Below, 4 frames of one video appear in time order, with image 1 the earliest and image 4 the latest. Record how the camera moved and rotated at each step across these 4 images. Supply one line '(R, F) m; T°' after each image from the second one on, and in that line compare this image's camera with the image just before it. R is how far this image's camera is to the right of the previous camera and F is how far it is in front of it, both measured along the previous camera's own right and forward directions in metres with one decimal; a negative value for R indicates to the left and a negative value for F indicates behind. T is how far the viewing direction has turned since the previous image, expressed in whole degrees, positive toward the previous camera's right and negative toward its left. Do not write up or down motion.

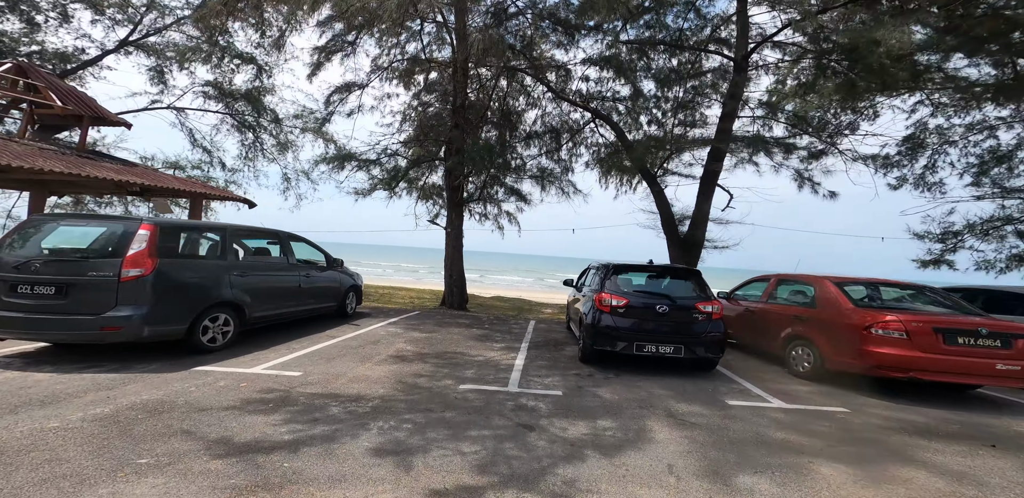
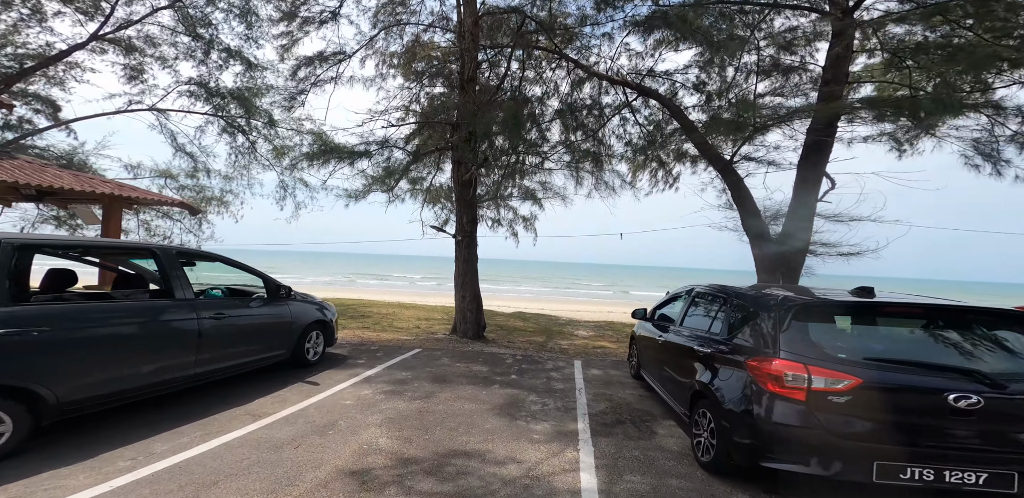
(-0.3, +2.7) m; -2°
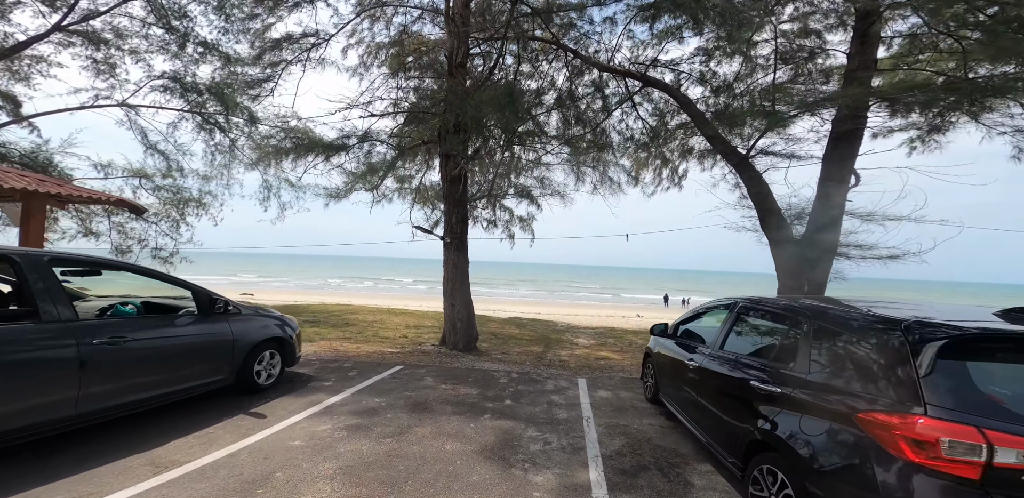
(0.0, +0.9) m; +1°
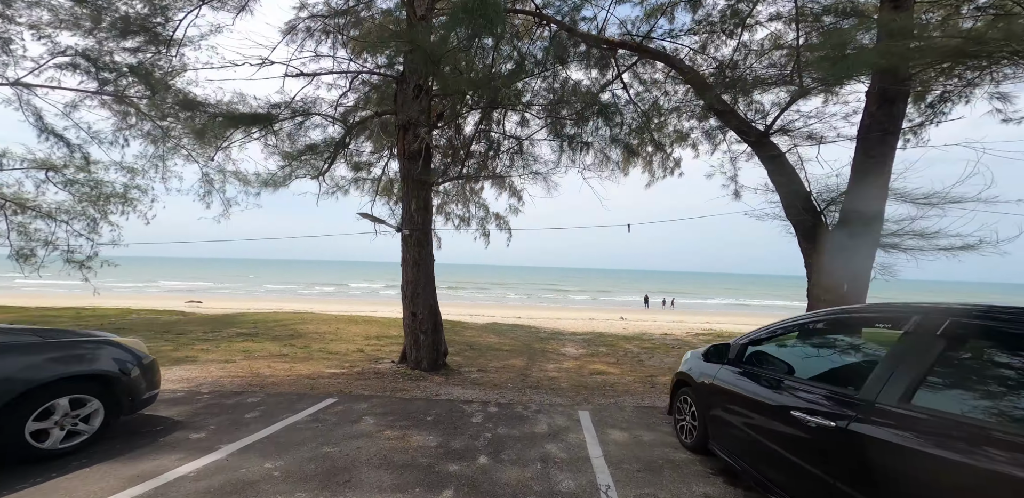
(0.0, +1.6) m; +3°
